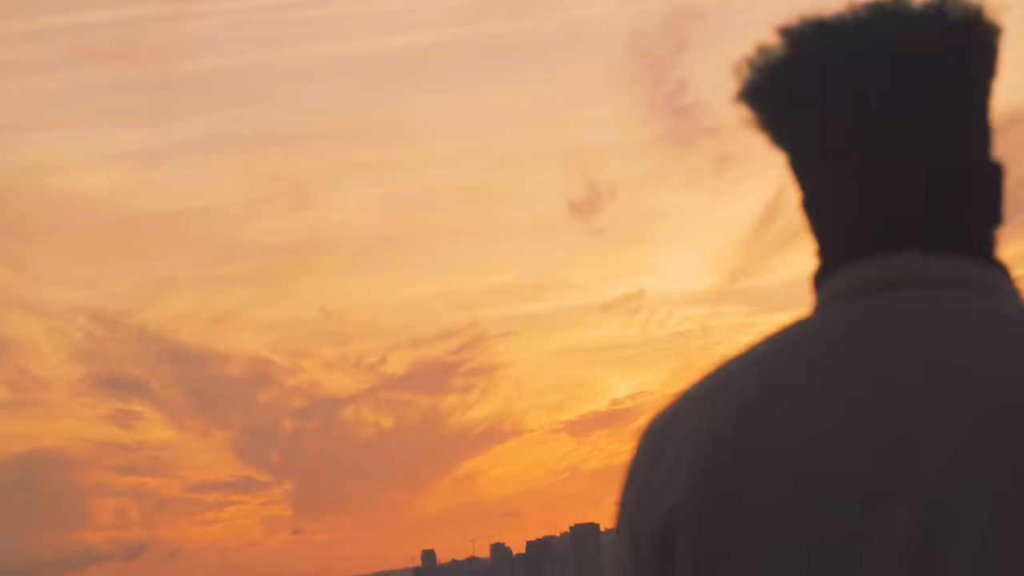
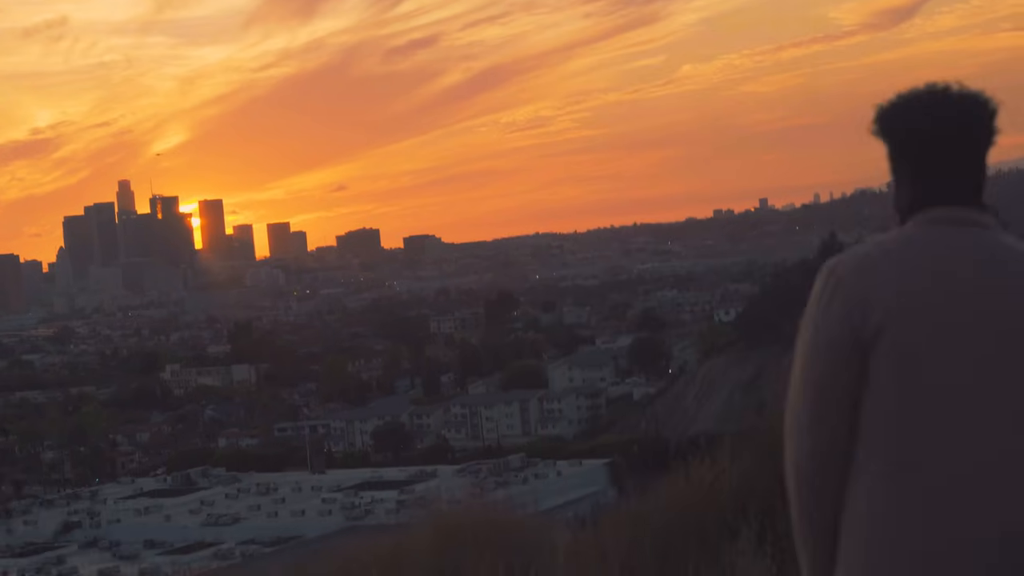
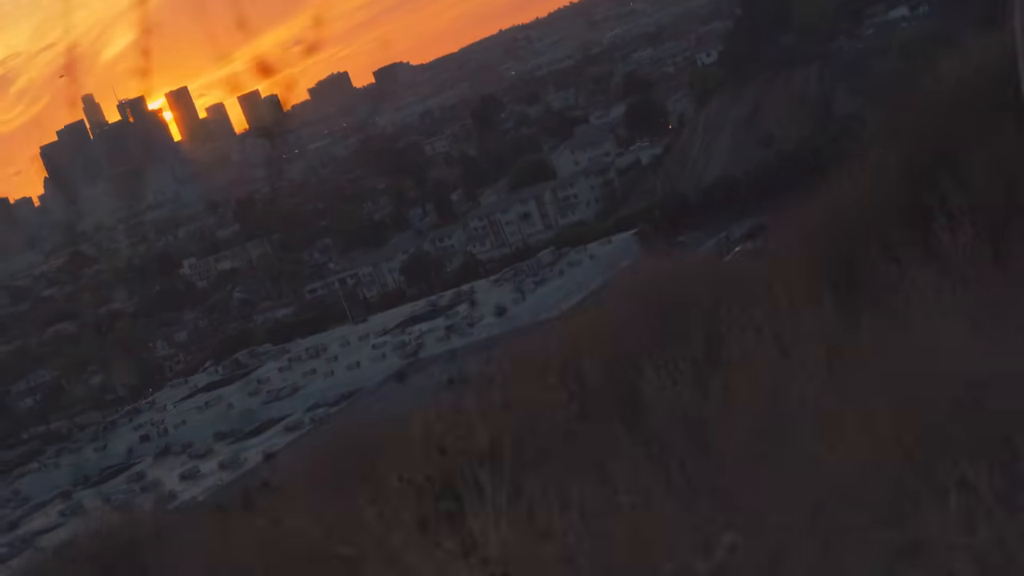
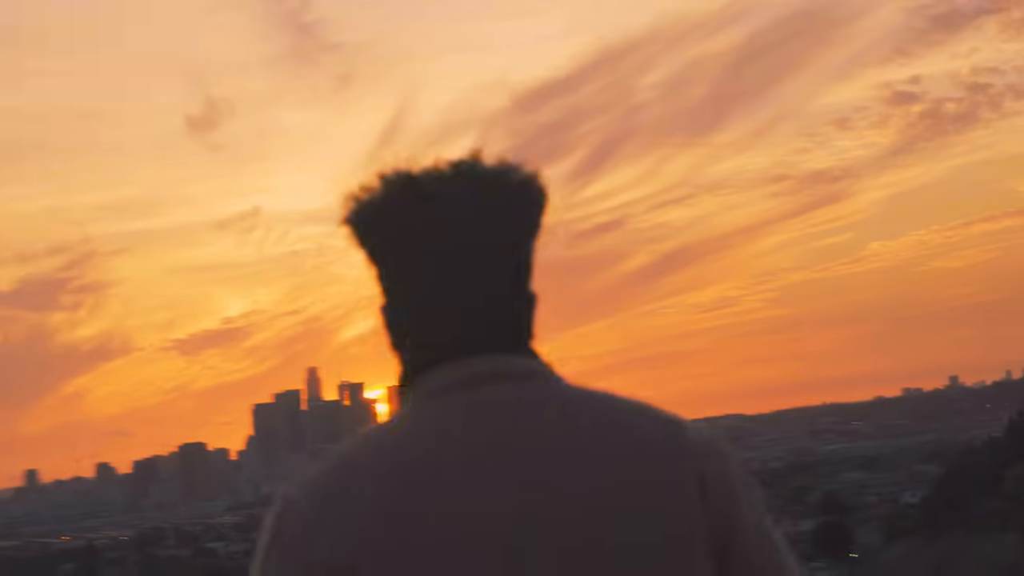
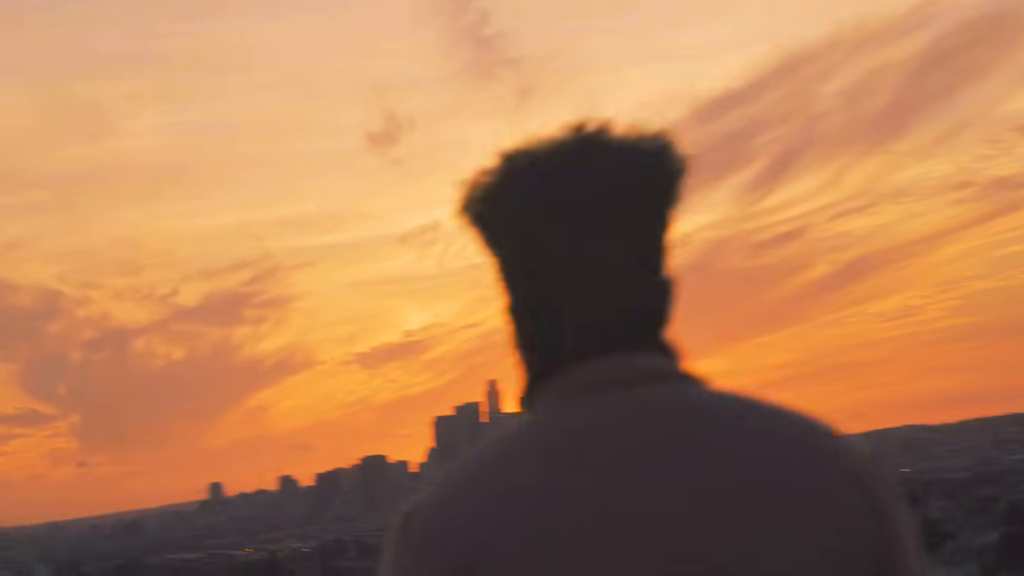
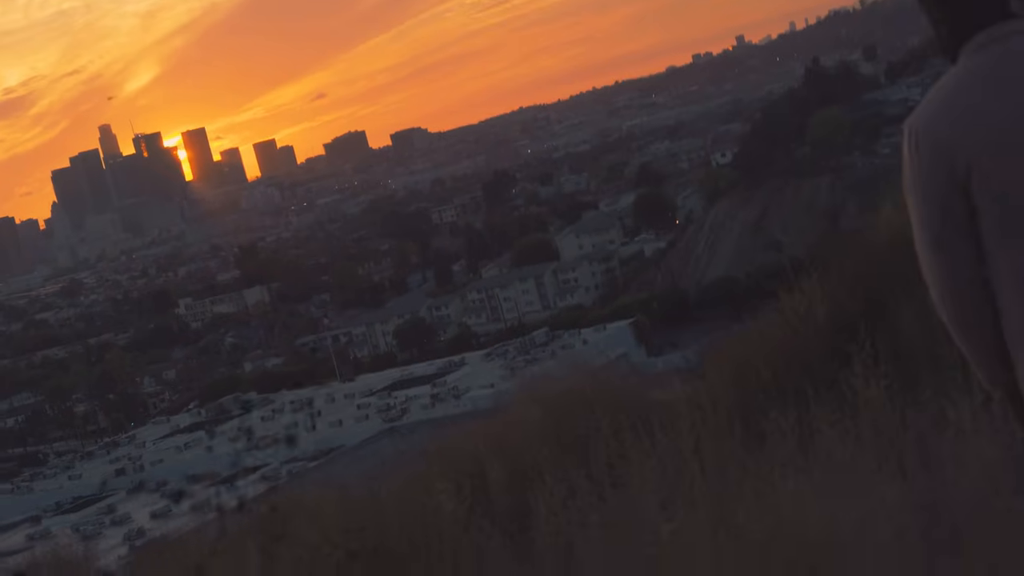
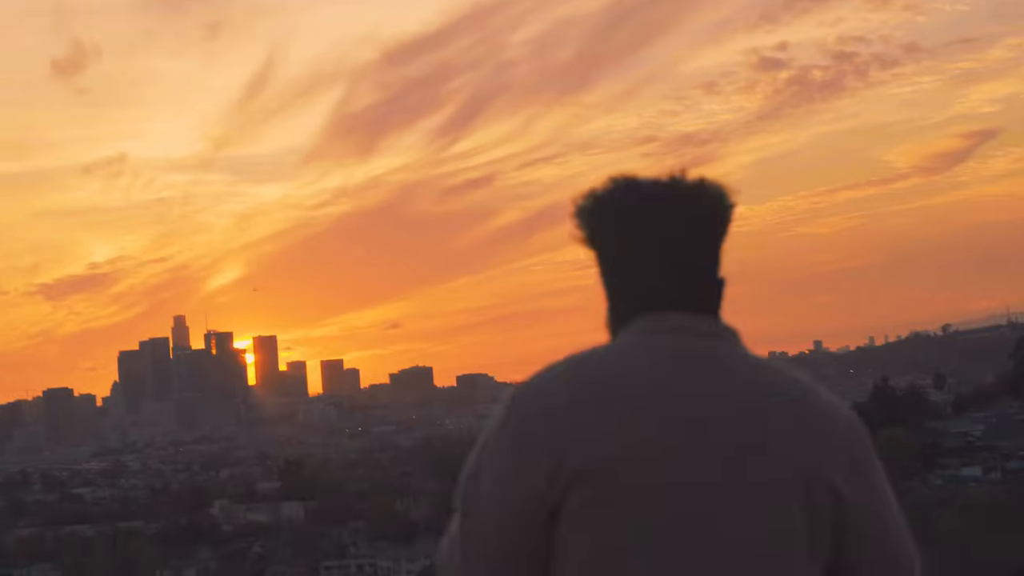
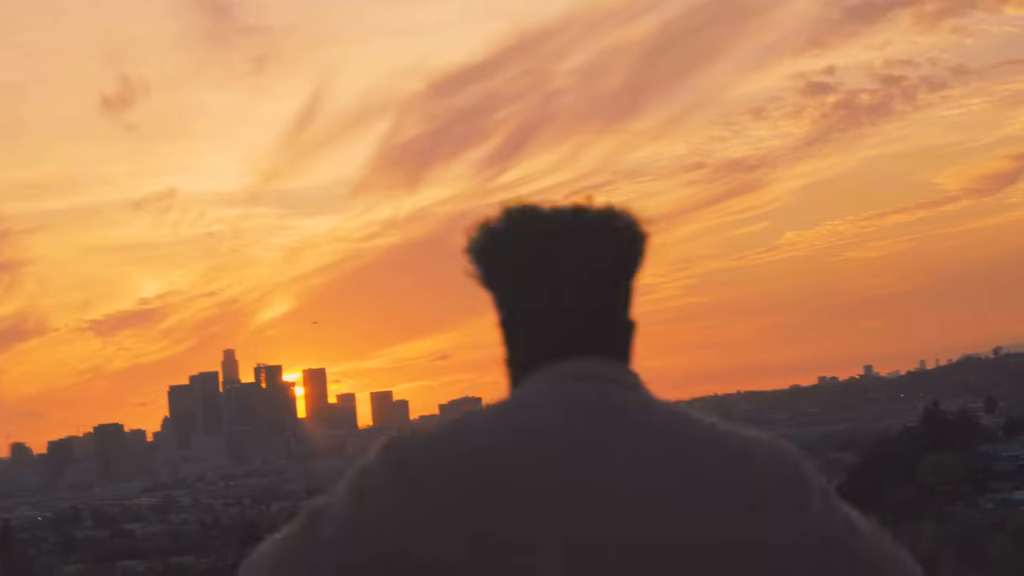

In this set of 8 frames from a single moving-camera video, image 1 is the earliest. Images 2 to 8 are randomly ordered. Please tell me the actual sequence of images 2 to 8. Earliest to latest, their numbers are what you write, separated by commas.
5, 4, 8, 7, 2, 6, 3
